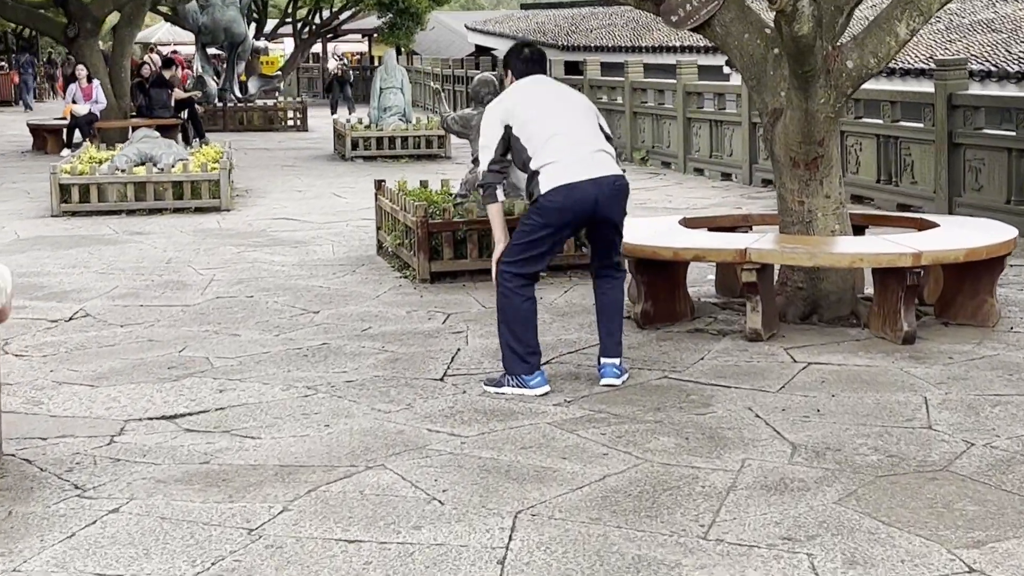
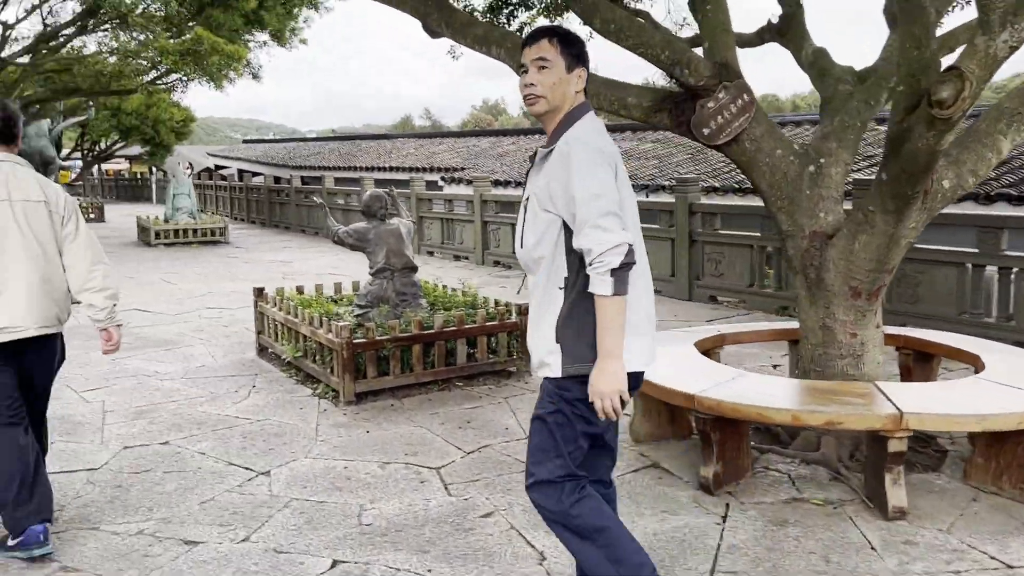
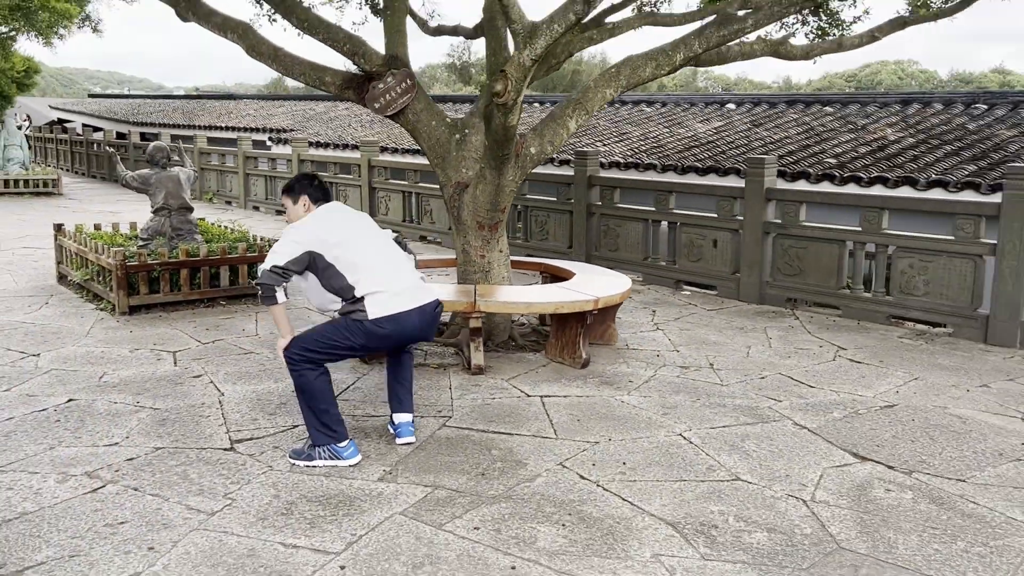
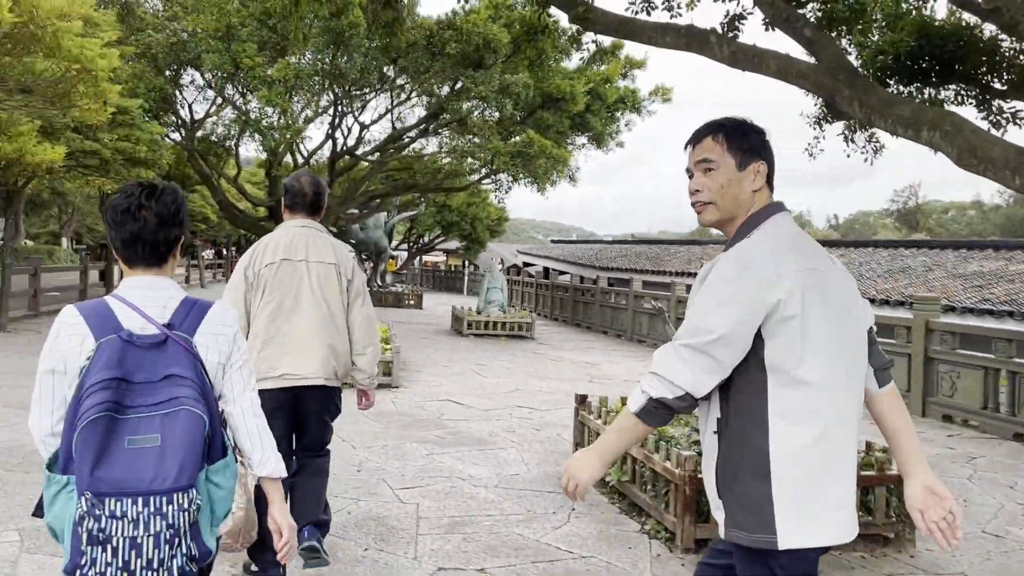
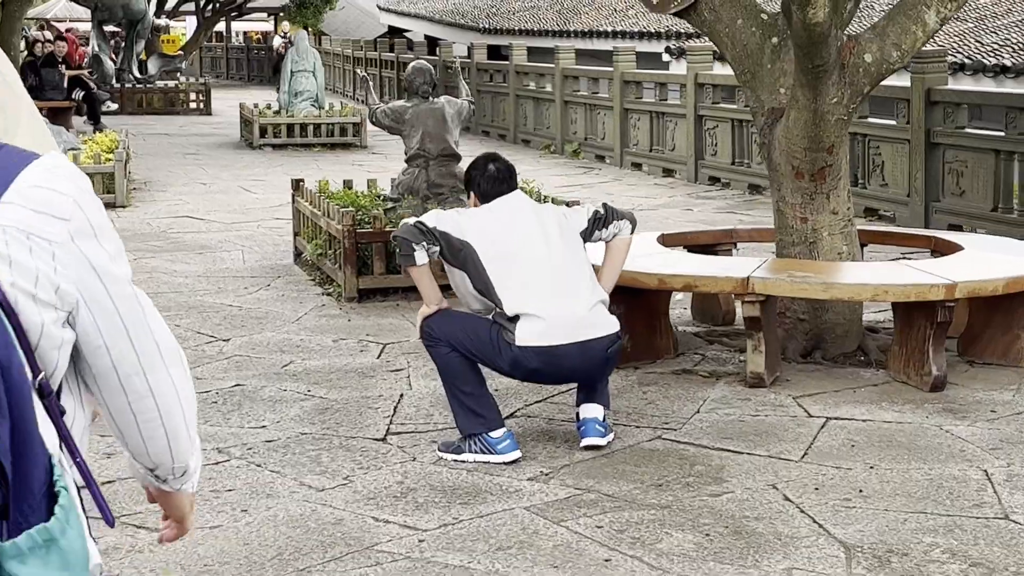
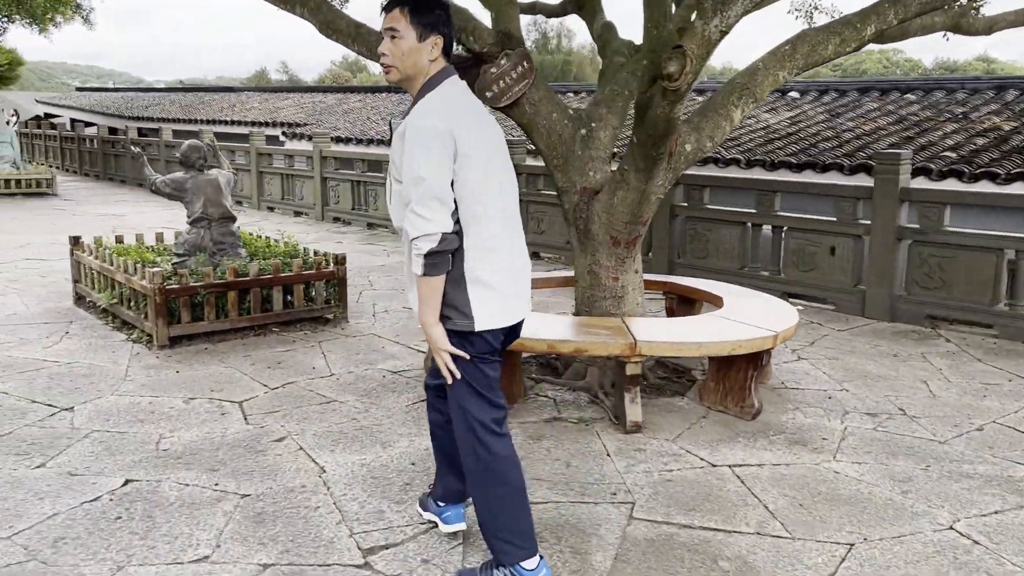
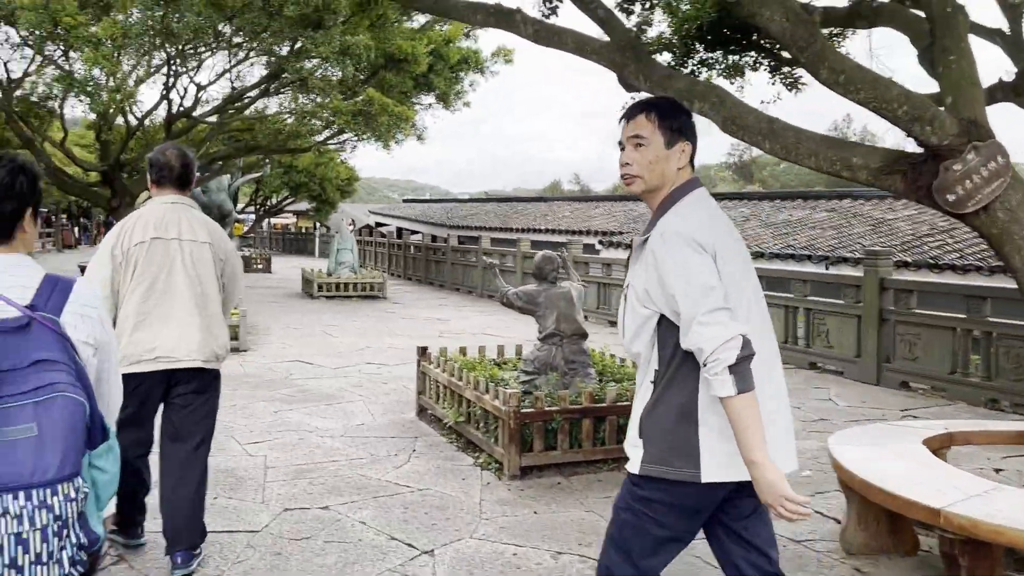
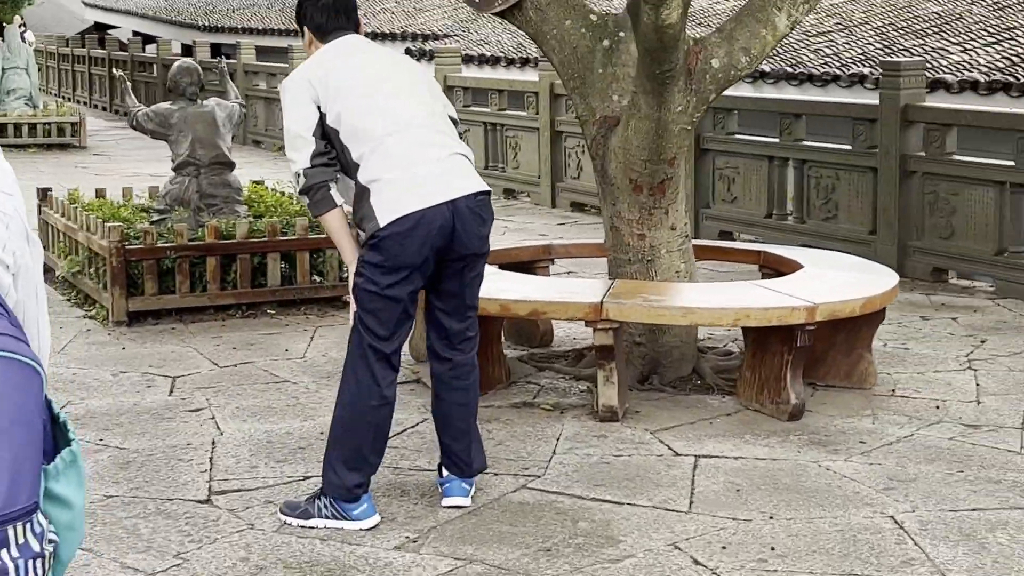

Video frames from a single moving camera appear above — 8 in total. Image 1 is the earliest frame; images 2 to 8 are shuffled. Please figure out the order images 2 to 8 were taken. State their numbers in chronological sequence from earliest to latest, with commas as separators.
5, 8, 3, 6, 2, 7, 4
